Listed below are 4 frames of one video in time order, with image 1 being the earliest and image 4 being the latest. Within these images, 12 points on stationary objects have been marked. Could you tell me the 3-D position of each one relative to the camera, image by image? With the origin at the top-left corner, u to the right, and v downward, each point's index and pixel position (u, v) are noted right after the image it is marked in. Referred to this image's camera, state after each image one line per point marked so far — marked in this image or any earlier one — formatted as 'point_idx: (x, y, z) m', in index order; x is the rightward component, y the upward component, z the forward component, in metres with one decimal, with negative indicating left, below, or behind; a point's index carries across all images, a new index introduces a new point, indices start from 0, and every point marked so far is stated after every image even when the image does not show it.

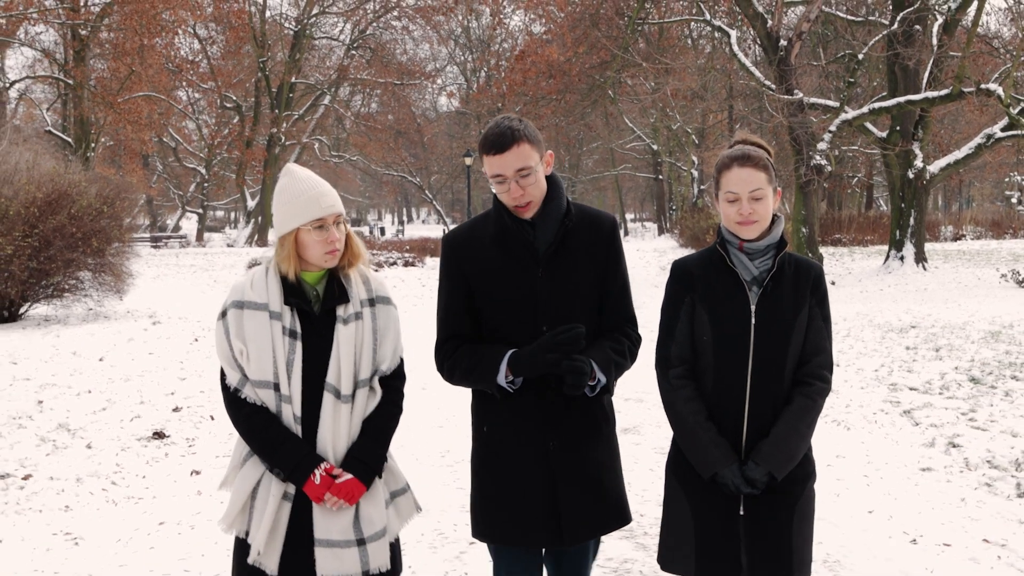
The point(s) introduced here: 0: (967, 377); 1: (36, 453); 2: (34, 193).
0: (+4.4, -0.9, +7.6) m
1: (-3.4, -1.2, +5.7) m
2: (-7.4, +1.5, +12.2) m
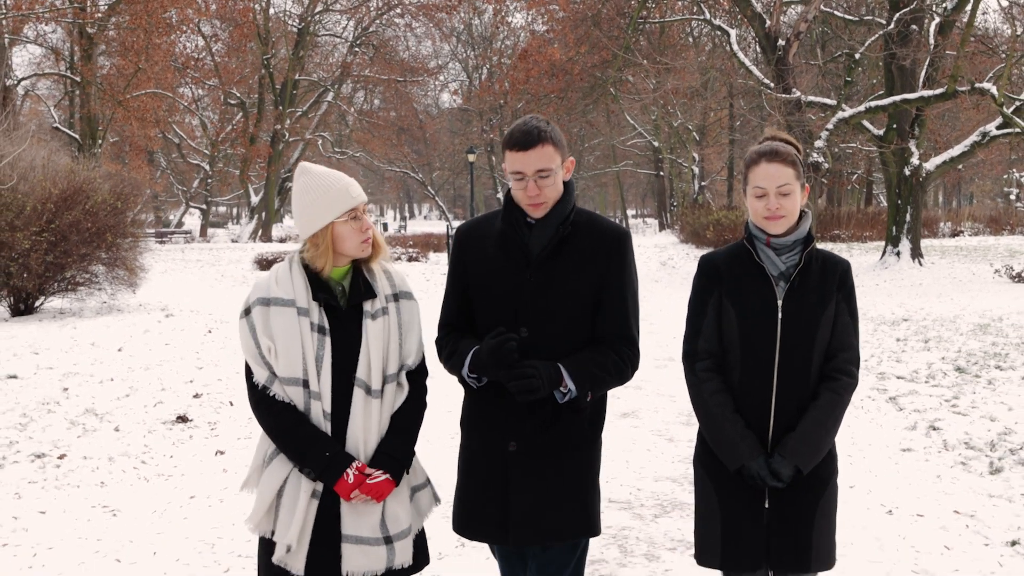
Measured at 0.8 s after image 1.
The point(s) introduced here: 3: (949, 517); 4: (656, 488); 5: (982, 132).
0: (+4.4, -0.8, +7.9) m
1: (-3.4, -1.1, +6.0) m
2: (-7.3, +1.6, +12.5) m
3: (+2.3, -1.2, +4.2) m
4: (+0.9, -1.3, +5.2) m
5: (+10.5, +3.5, +17.5) m
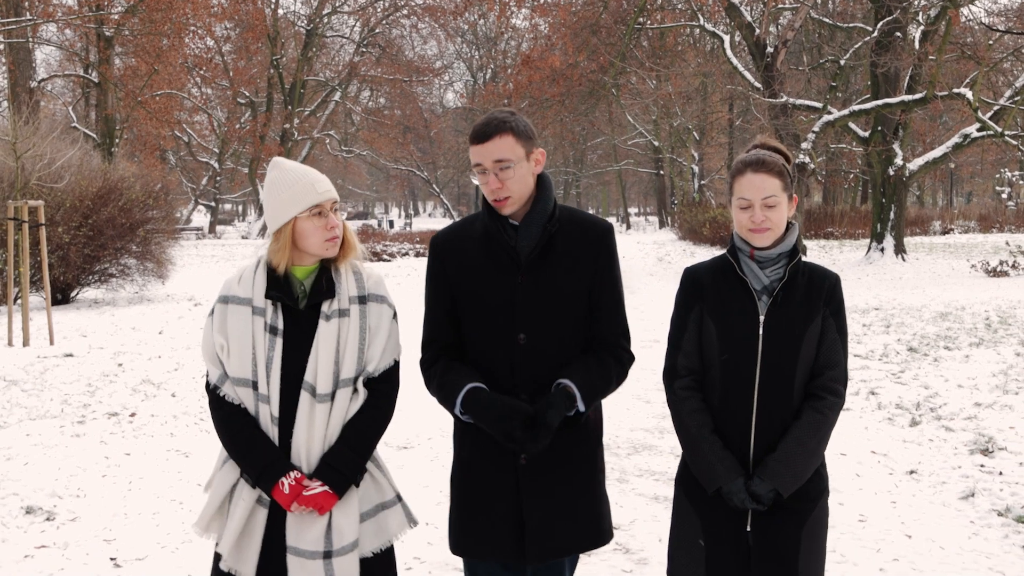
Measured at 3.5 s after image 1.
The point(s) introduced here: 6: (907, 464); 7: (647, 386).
0: (+4.4, -0.7, +8.9) m
1: (-3.4, -1.0, +7.0) m
2: (-7.3, +1.7, +13.5) m
3: (+2.3, -1.1, +5.2) m
4: (+1.0, -1.2, +6.2) m
5: (+10.6, +3.6, +18.5) m
6: (+2.5, -1.1, +5.0) m
7: (+1.4, -1.0, +8.1) m
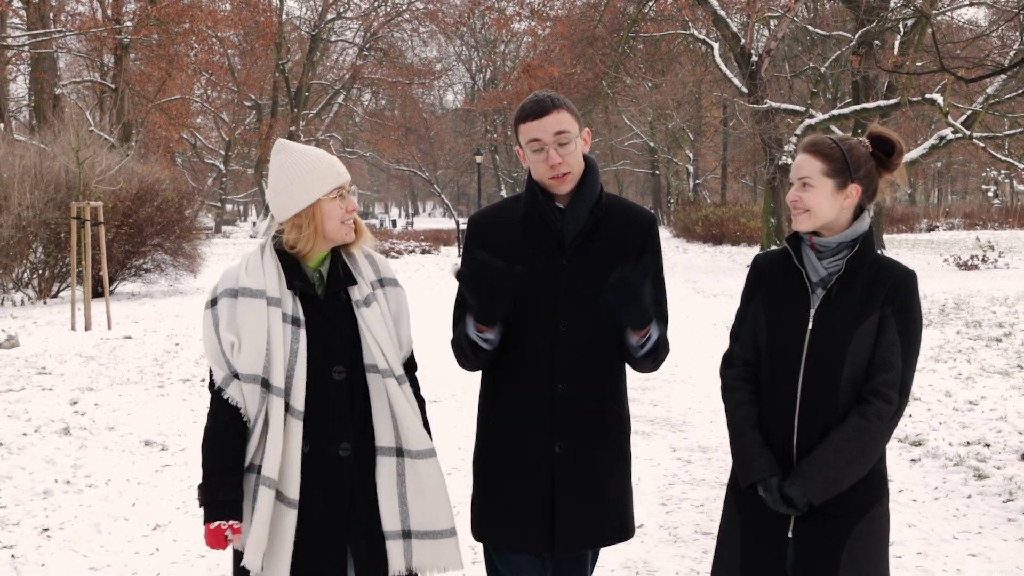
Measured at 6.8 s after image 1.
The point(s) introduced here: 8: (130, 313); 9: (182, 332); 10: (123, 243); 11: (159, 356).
0: (+4.5, -0.5, +10.1) m
1: (-3.3, -0.9, +8.3) m
2: (-7.2, +1.8, +14.7) m
3: (+2.4, -1.0, +6.4) m
4: (+1.0, -1.1, +7.5) m
5: (+10.6, +3.8, +19.7) m
6: (+2.6, -1.0, +6.2) m
7: (+1.5, -0.9, +9.3) m
8: (-6.0, -0.4, +12.2) m
9: (-4.4, -0.6, +10.5) m
10: (-7.3, +0.8, +14.8) m
11: (-4.0, -0.8, +9.0) m
